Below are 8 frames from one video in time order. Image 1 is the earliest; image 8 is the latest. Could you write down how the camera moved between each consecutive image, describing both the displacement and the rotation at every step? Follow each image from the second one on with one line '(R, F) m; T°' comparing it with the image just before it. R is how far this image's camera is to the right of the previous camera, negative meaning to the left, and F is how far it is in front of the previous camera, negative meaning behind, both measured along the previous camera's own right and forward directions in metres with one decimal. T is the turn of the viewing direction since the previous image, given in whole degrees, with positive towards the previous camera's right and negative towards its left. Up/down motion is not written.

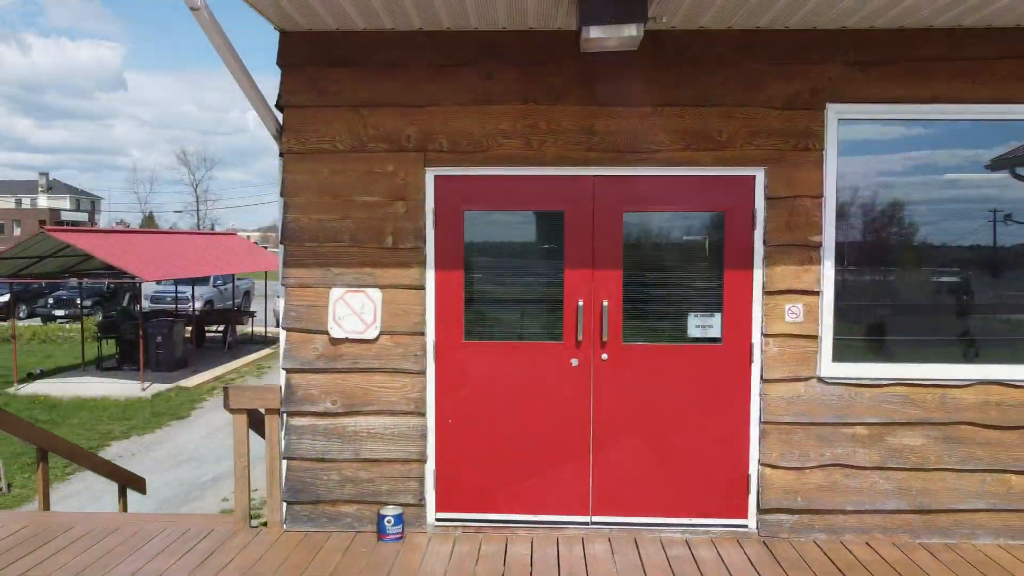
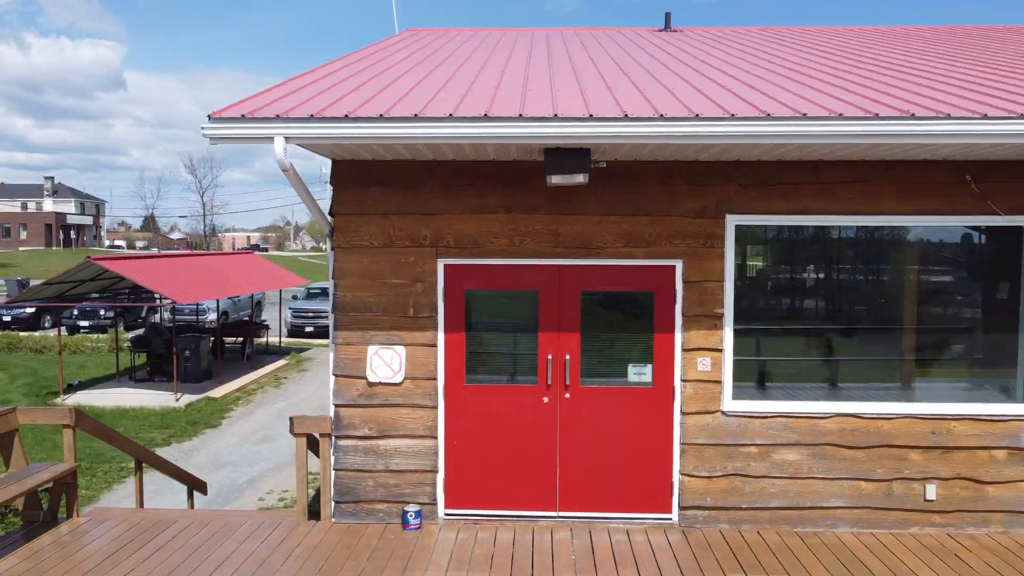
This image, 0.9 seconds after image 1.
(+0.1, -1.1) m; 0°
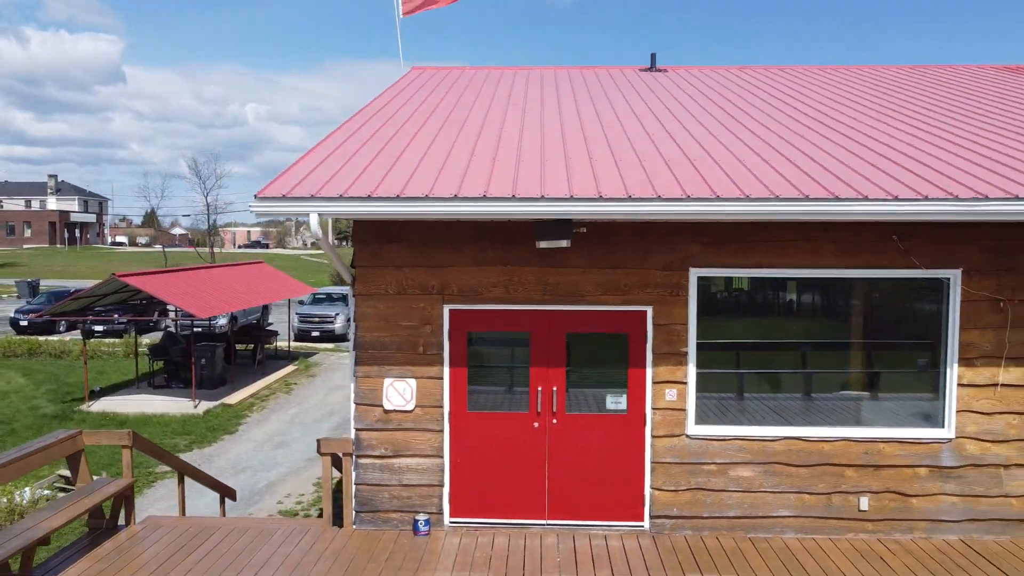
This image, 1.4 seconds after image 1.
(0.0, -0.7) m; 0°
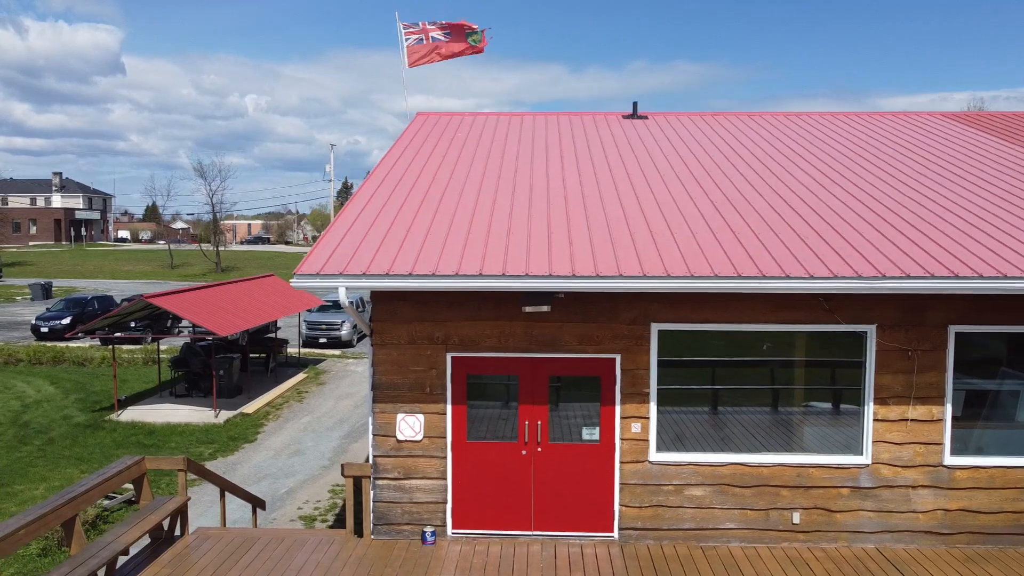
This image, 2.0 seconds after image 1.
(+0.1, -0.9) m; 0°
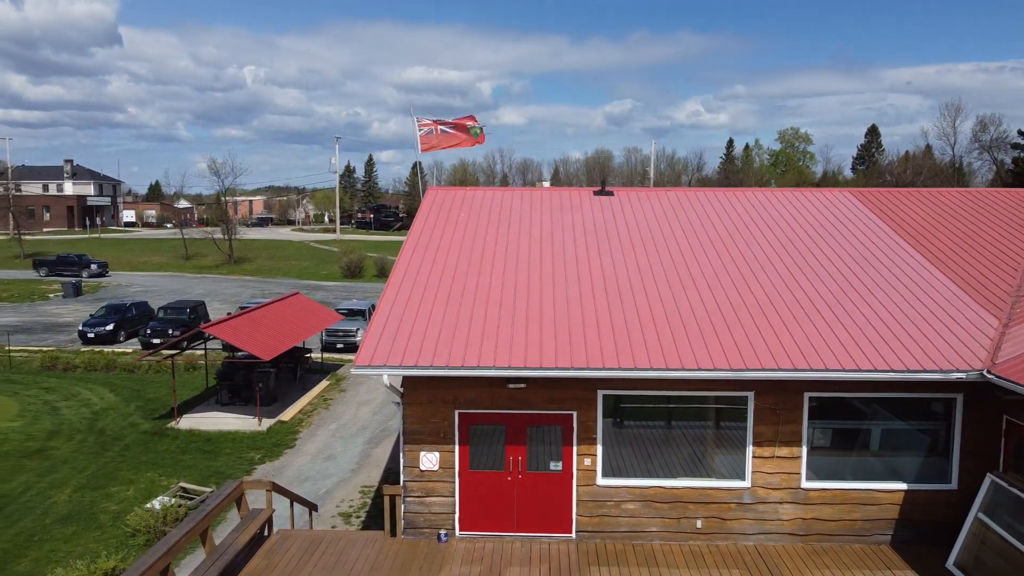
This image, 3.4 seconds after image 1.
(+0.1, -2.2) m; 0°
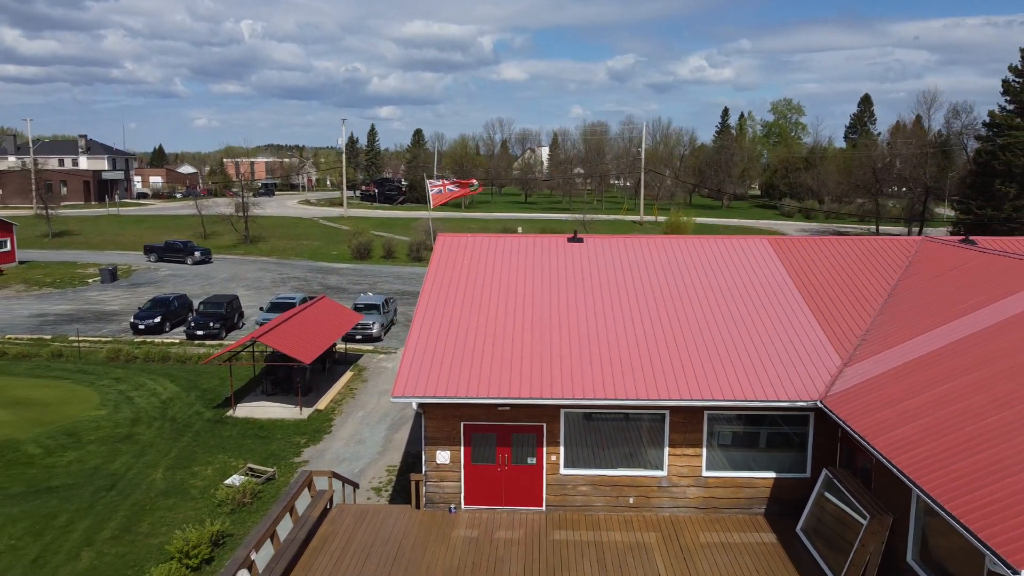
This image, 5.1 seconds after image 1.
(+0.2, -3.1) m; 0°
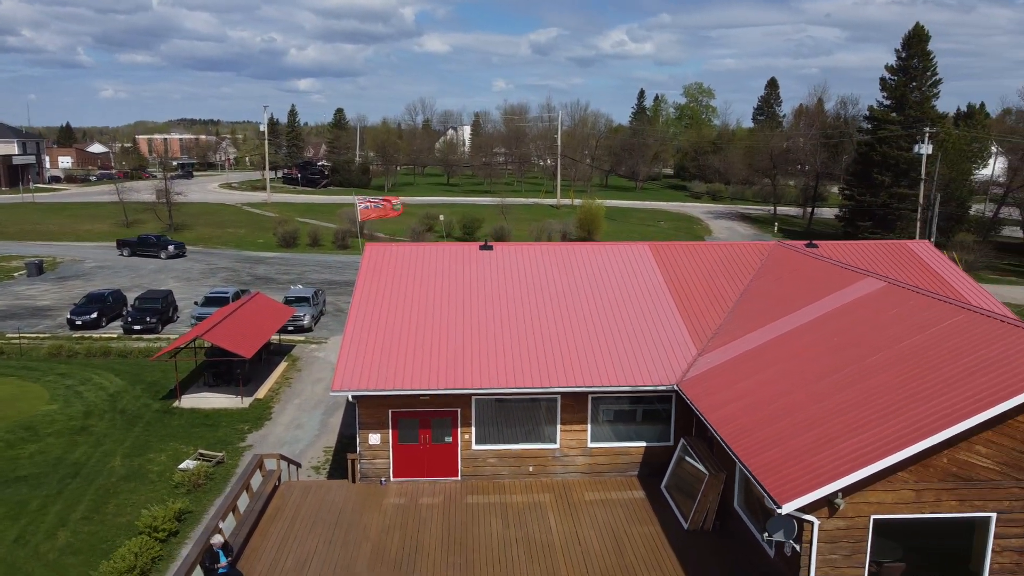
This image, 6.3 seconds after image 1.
(+0.2, -2.4) m; +6°
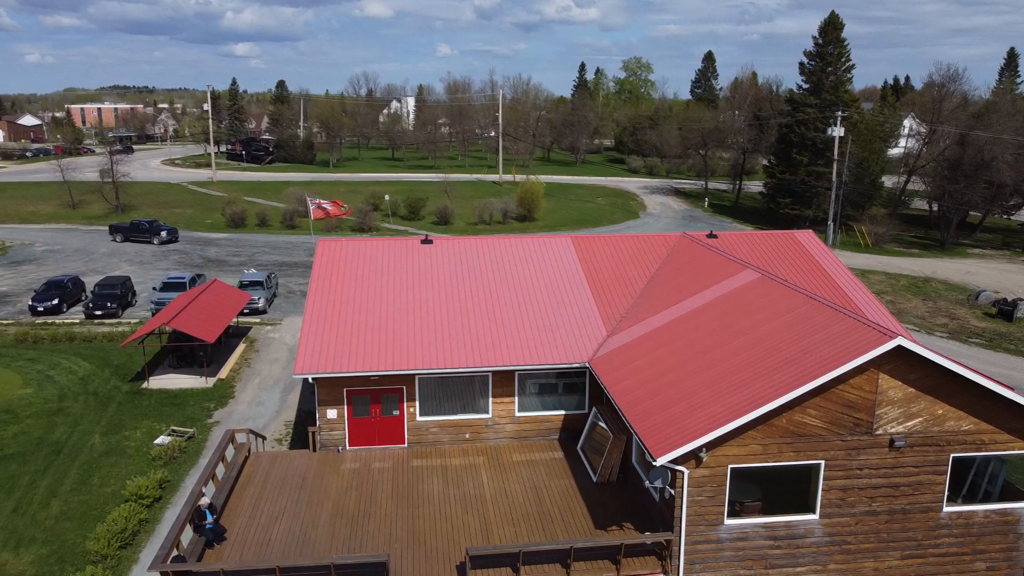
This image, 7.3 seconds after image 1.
(+0.3, -2.4) m; +4°
